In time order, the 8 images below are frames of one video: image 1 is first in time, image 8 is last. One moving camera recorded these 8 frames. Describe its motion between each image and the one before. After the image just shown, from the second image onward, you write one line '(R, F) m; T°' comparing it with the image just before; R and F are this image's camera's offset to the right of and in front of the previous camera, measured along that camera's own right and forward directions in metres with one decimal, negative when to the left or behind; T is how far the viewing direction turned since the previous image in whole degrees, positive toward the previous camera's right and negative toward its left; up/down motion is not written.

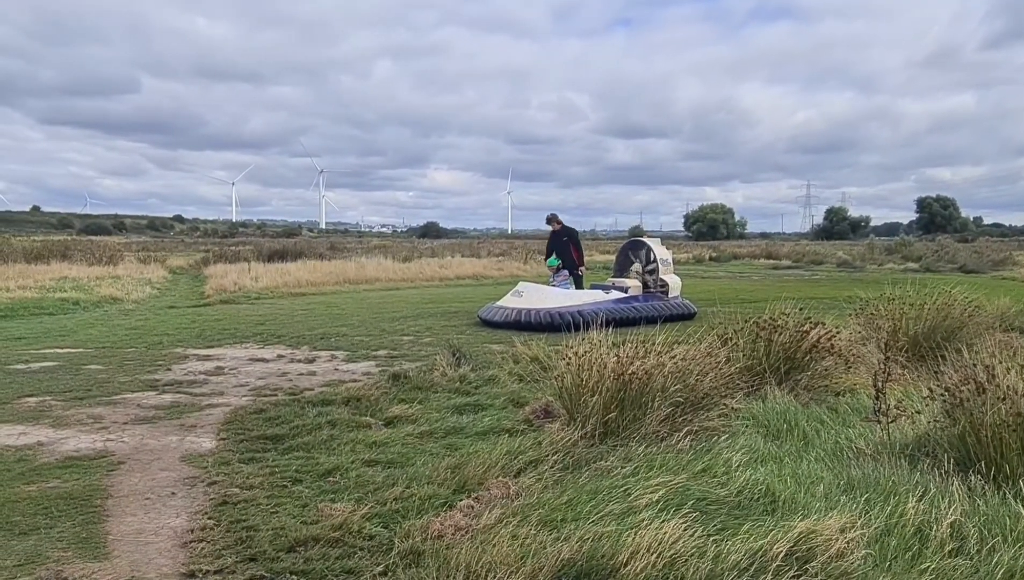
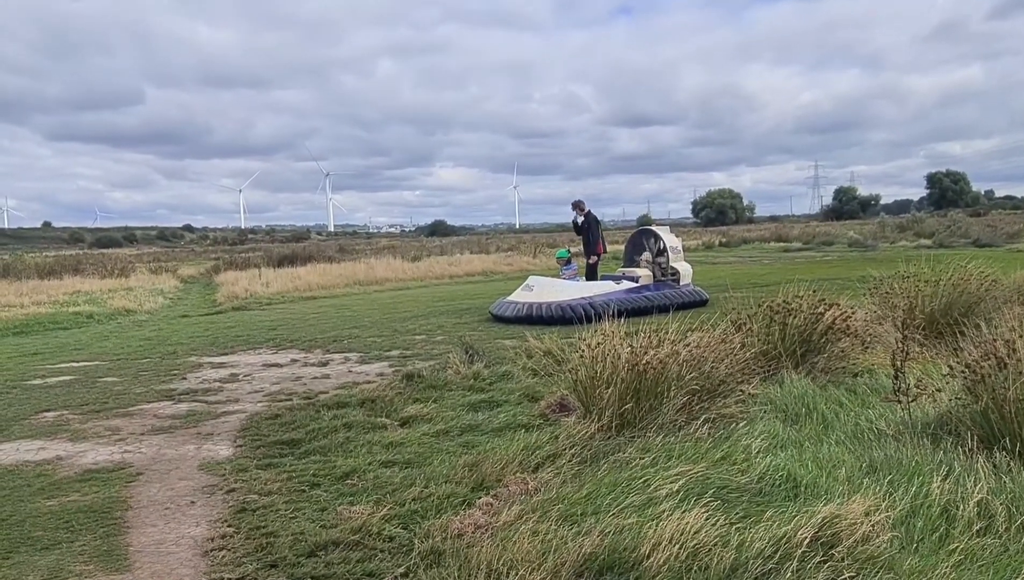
(0.0, 0.0) m; -1°
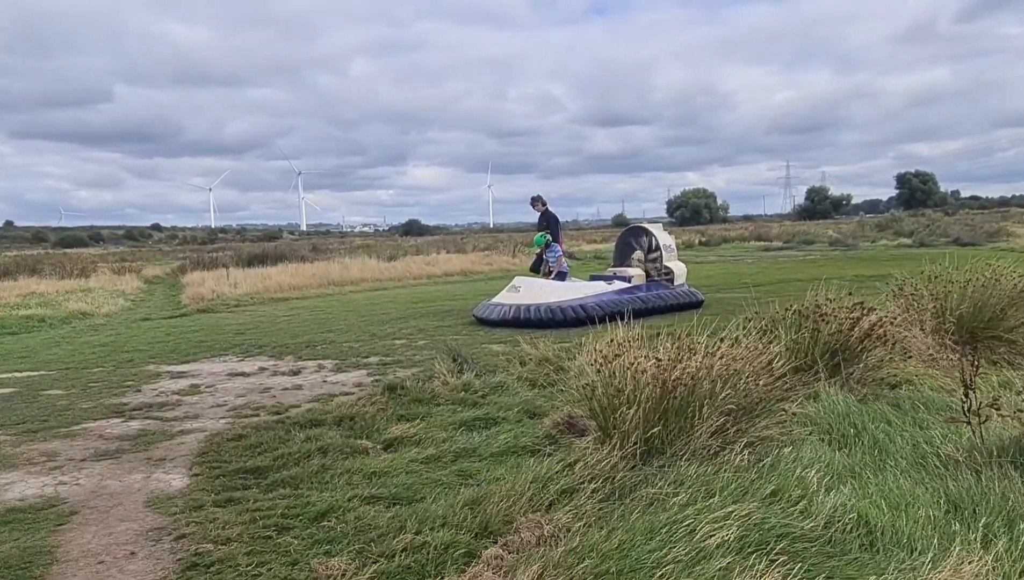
(-0.2, +0.7) m; +2°
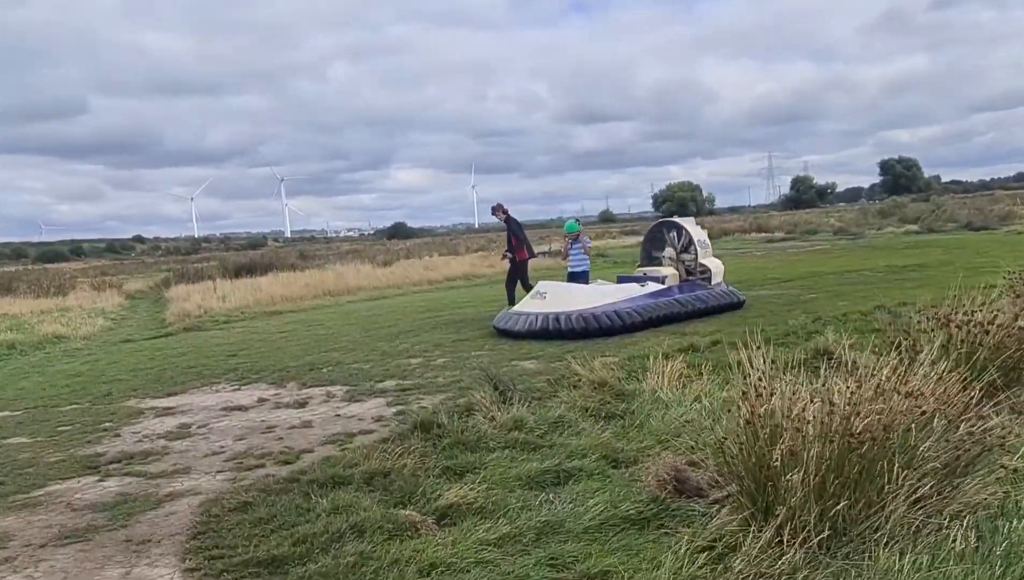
(-0.5, +1.1) m; +1°
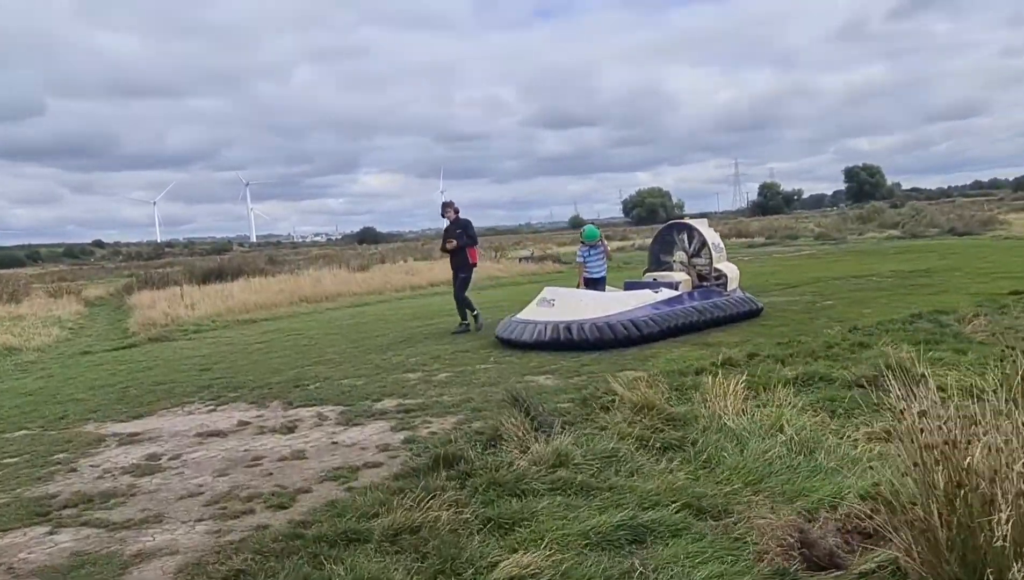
(-0.4, +0.8) m; +2°
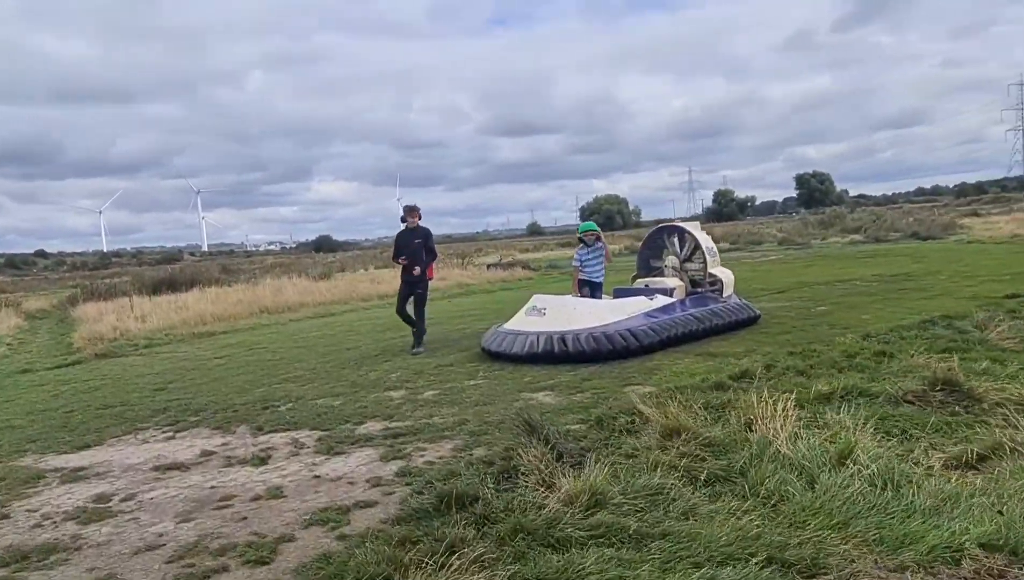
(-0.3, +0.6) m; +3°
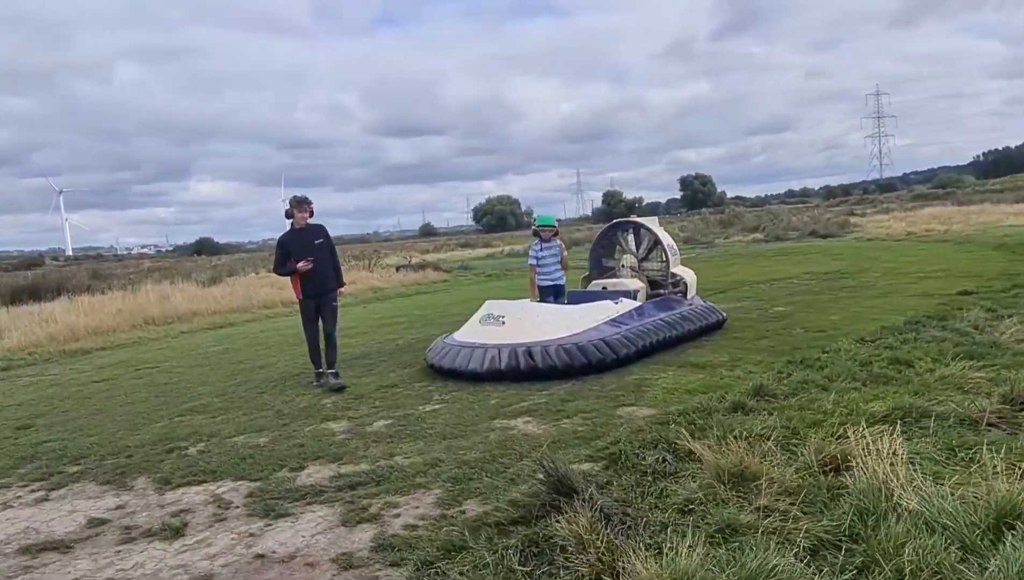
(-0.6, +1.1) m; +8°
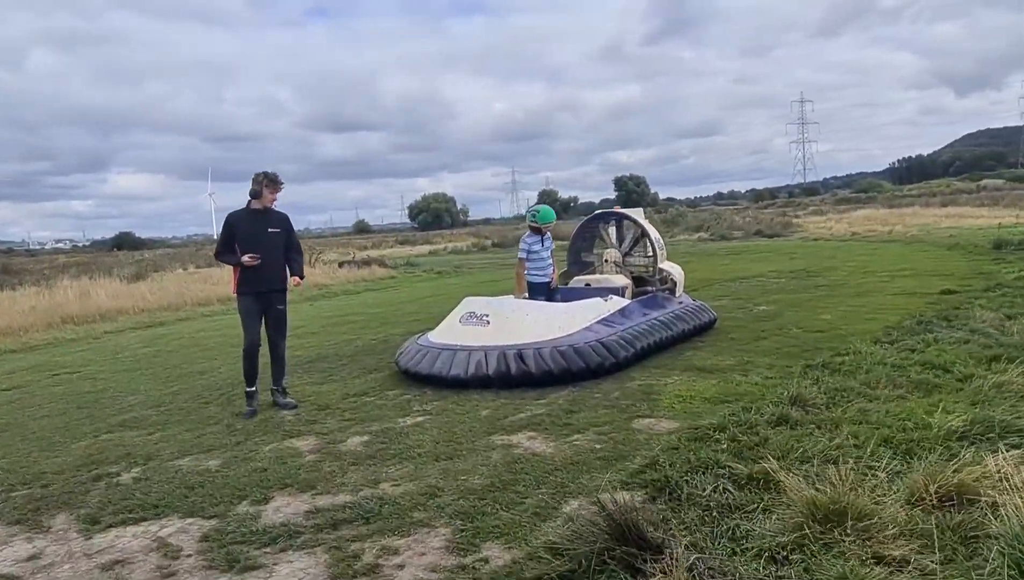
(-0.4, +0.8) m; +5°
